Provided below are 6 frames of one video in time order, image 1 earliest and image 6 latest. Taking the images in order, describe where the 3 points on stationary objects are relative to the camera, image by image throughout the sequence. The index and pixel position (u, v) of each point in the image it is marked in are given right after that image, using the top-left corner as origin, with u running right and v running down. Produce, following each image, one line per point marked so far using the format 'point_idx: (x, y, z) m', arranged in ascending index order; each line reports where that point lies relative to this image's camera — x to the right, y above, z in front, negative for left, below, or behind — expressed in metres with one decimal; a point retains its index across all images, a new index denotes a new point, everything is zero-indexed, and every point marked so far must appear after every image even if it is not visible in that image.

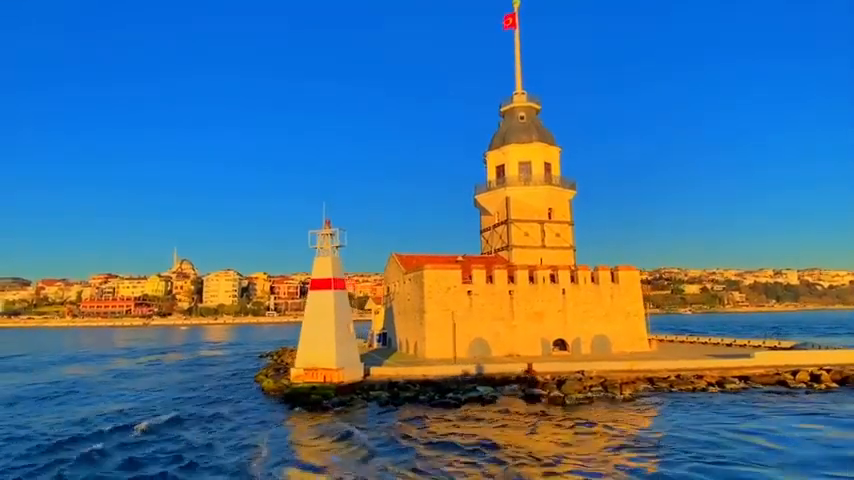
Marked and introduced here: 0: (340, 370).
0: (-3.0, -4.3, +19.7) m
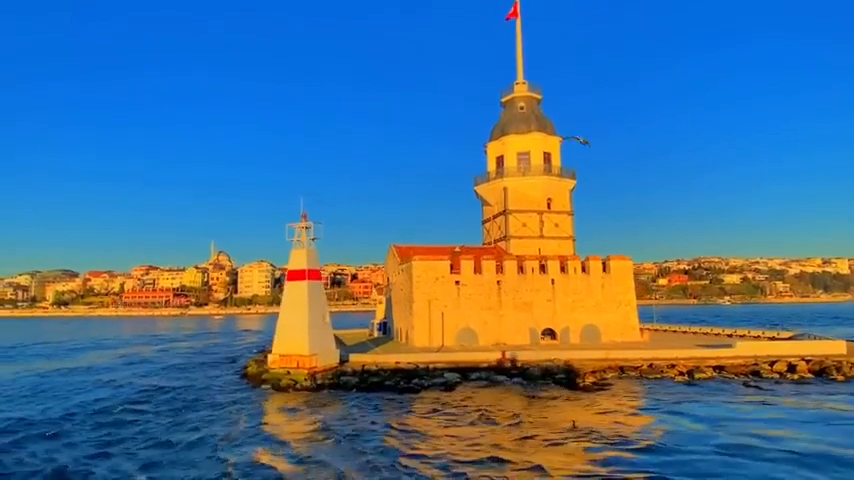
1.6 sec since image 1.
0: (-4.0, -4.0, +20.7) m
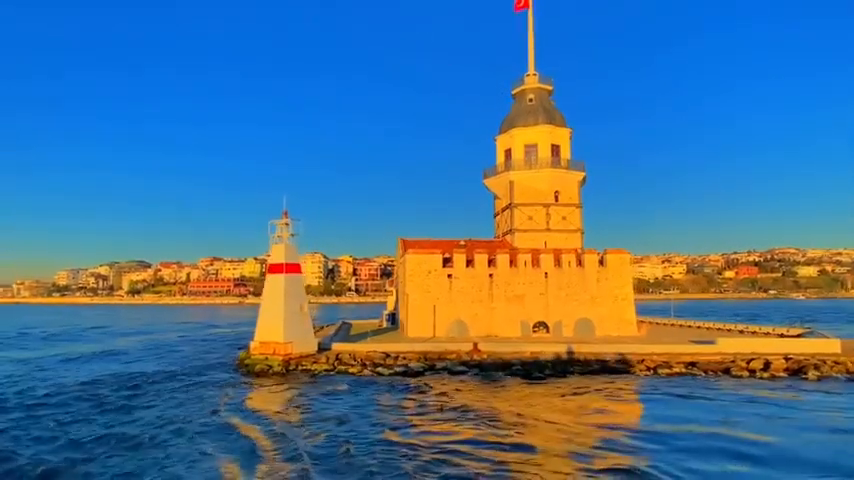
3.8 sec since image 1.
0: (-5.2, -3.9, +22.2) m
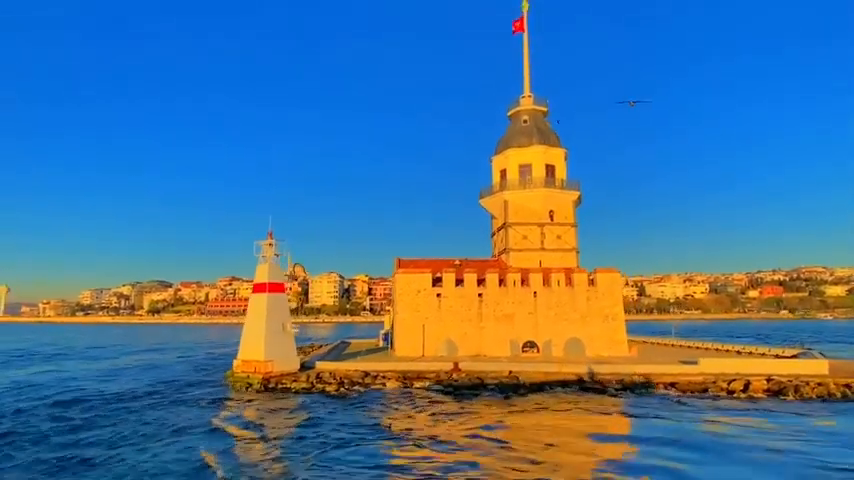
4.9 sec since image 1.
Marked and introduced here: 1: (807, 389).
0: (-6.0, -4.7, +22.6) m
1: (+12.4, -4.9, +19.4) m
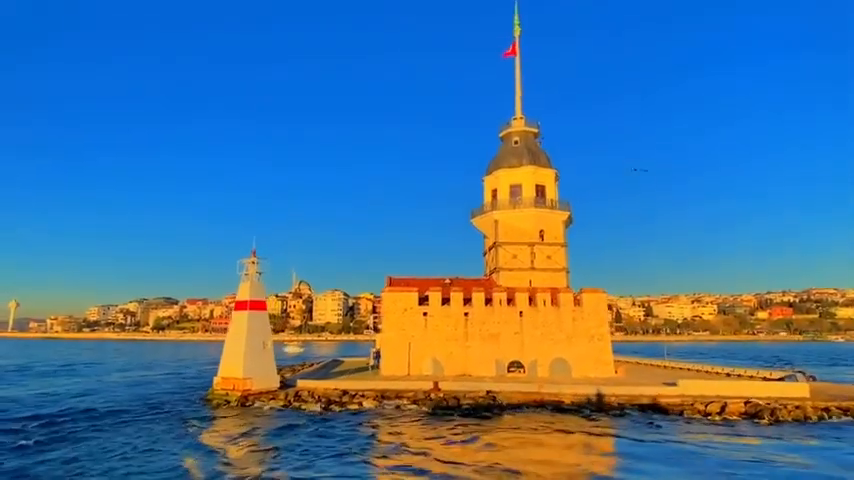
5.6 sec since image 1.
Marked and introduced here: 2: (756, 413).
0: (-6.9, -5.4, +22.8) m
1: (+11.5, -5.6, +19.2) m
2: (+10.8, -5.7, +19.5) m
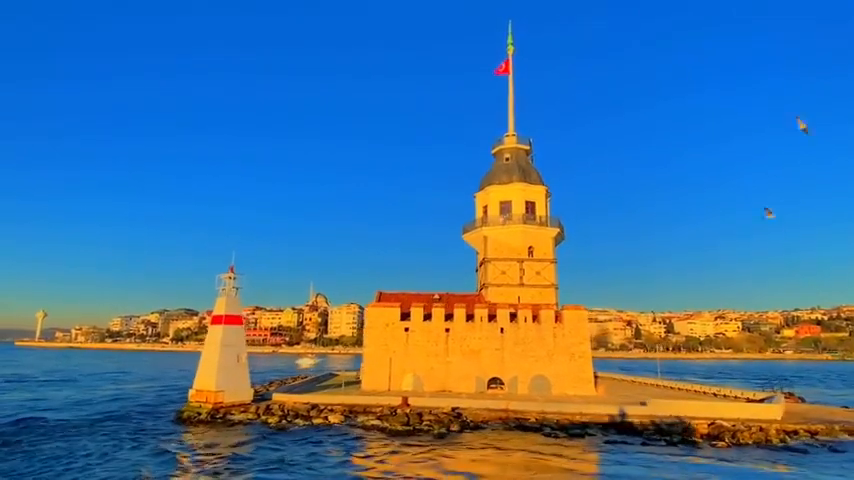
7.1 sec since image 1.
0: (-8.1, -6.0, +23.3) m
1: (+10.1, -6.2, +18.7) m
2: (+9.4, -6.3, +19.1) m
